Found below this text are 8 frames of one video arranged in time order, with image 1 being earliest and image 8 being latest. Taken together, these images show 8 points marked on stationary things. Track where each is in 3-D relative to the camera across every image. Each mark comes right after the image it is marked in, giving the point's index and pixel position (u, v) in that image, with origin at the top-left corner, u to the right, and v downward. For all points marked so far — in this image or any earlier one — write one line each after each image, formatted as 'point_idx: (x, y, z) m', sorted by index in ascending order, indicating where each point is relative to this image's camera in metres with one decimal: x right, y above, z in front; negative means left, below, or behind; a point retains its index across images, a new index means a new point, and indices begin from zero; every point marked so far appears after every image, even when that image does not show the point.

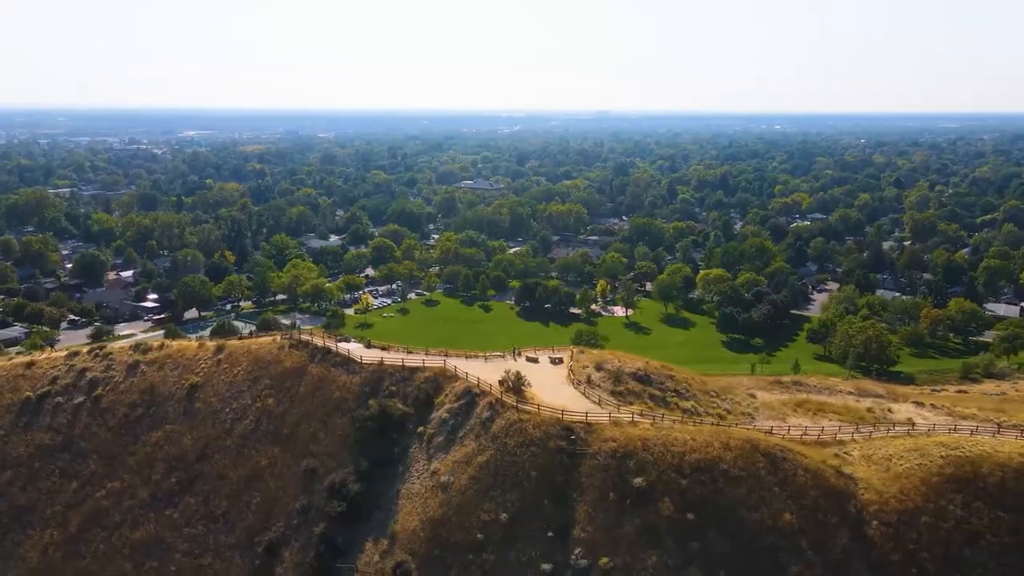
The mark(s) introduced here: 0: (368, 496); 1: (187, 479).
0: (-3.3, -4.8, +17.1) m
1: (-8.5, -4.9, +19.1) m
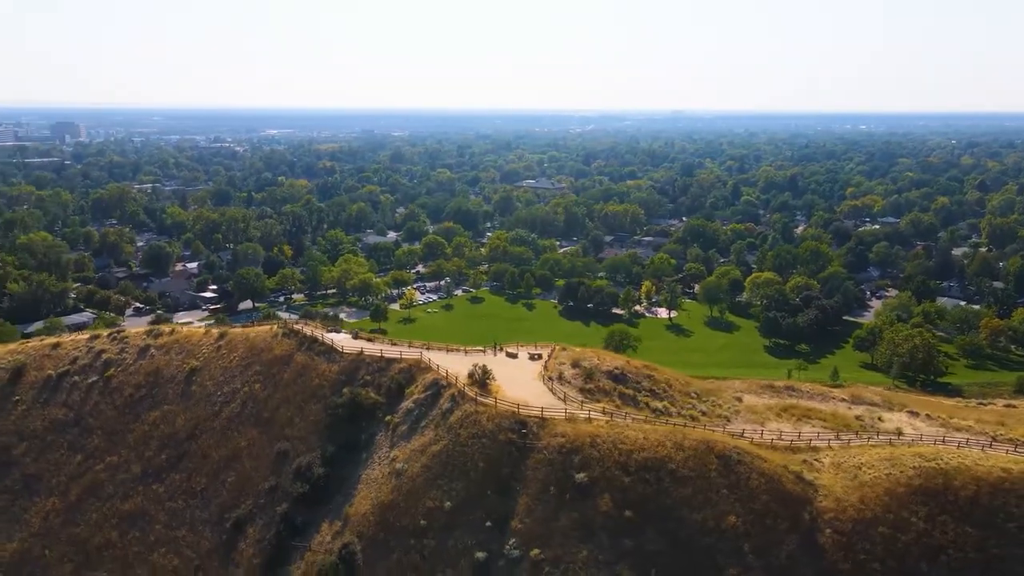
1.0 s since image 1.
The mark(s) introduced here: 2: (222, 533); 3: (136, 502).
0: (-4.4, -4.6, +17.8) m
1: (-9.3, -4.6, +20.2) m
2: (-7.0, -5.9, +17.7) m
3: (-9.9, -5.7, +19.4) m
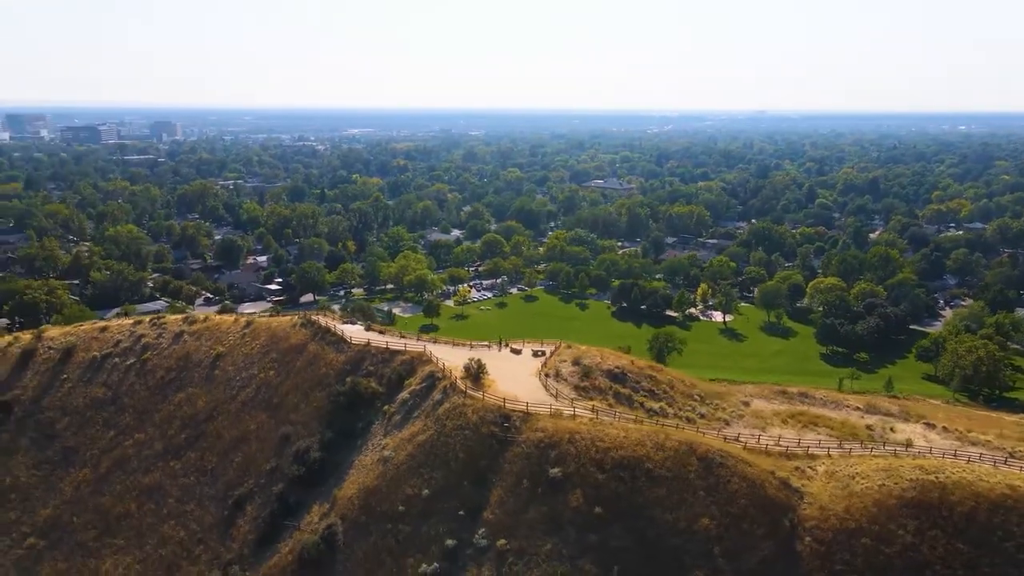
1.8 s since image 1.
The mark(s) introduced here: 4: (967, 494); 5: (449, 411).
0: (-4.7, -4.4, +18.6) m
1: (-9.3, -4.3, +21.5) m
2: (-7.3, -5.6, +18.7) m
3: (-10.1, -5.3, +20.8) m
4: (+10.0, -4.5, +16.2) m
5: (-1.5, -3.0, +17.9) m
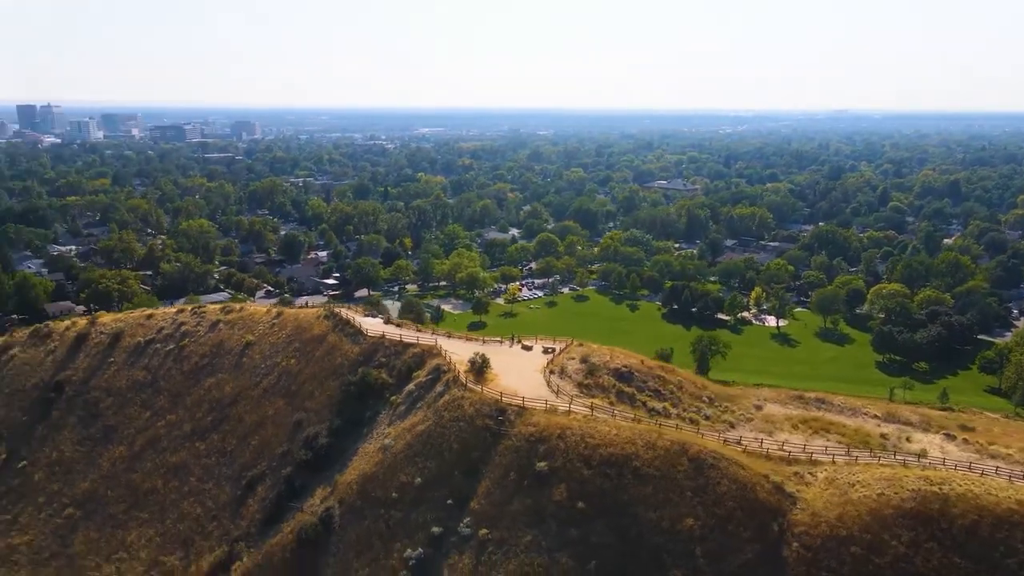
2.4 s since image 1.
0: (-4.7, -4.2, +19.3) m
1: (-9.1, -4.0, +22.6) m
2: (-7.4, -5.4, +19.7) m
3: (-9.9, -5.0, +22.0) m
4: (+9.7, -4.7, +15.7) m
5: (-1.6, -2.9, +18.3) m
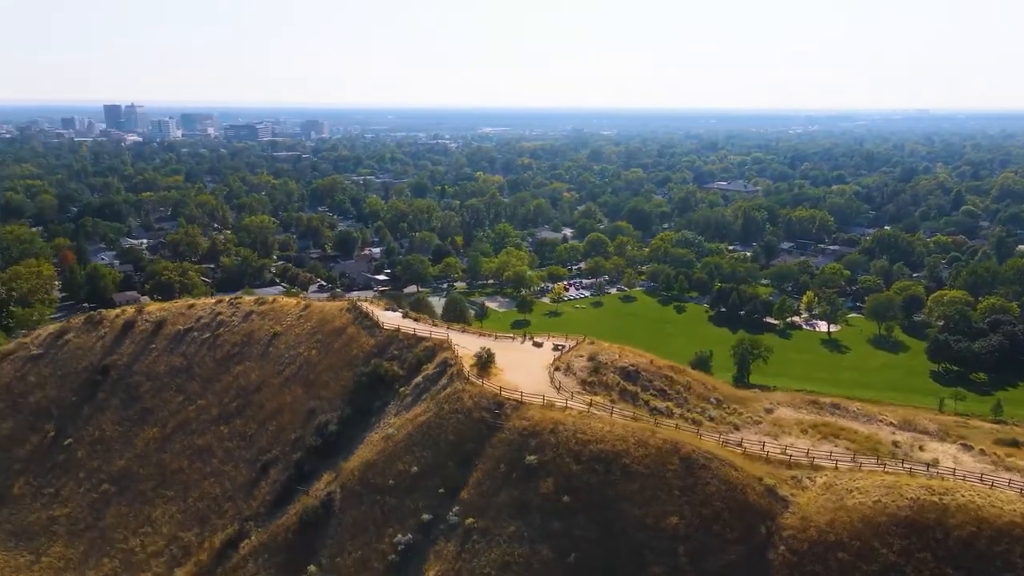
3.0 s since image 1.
0: (-4.6, -4.1, +20.0) m
1: (-8.7, -3.8, +23.7) m
2: (-7.3, -5.1, +20.6) m
3: (-9.6, -4.7, +23.1) m
4: (+9.4, -4.8, +15.2) m
5: (-1.6, -2.7, +18.8) m
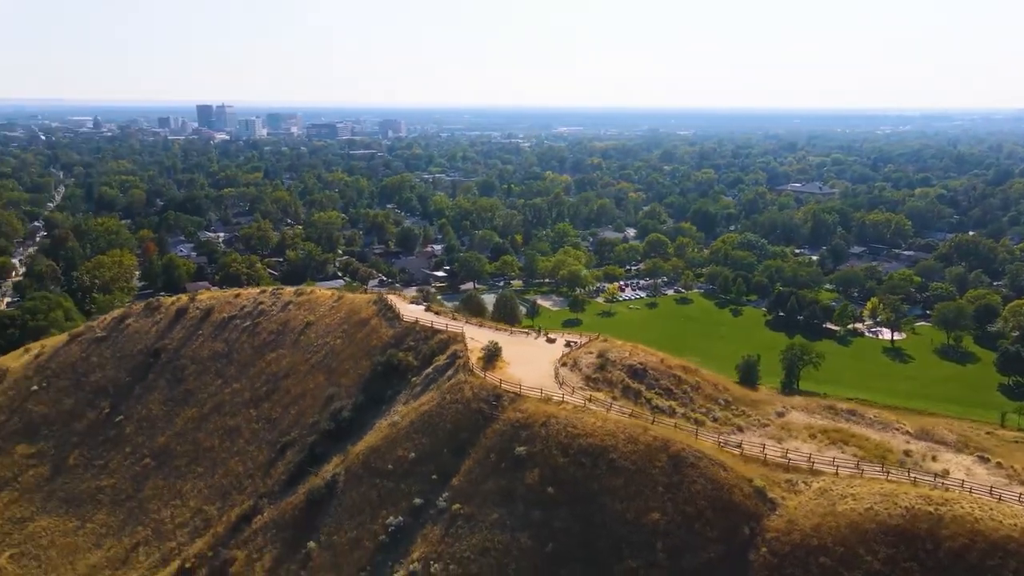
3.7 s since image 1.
0: (-4.5, -3.8, +20.9) m
1: (-8.2, -3.4, +25.0) m
2: (-7.1, -4.8, +21.8) m
3: (-9.2, -4.4, +24.5) m
4: (+9.0, -4.9, +14.7) m
5: (-1.6, -2.6, +19.4) m
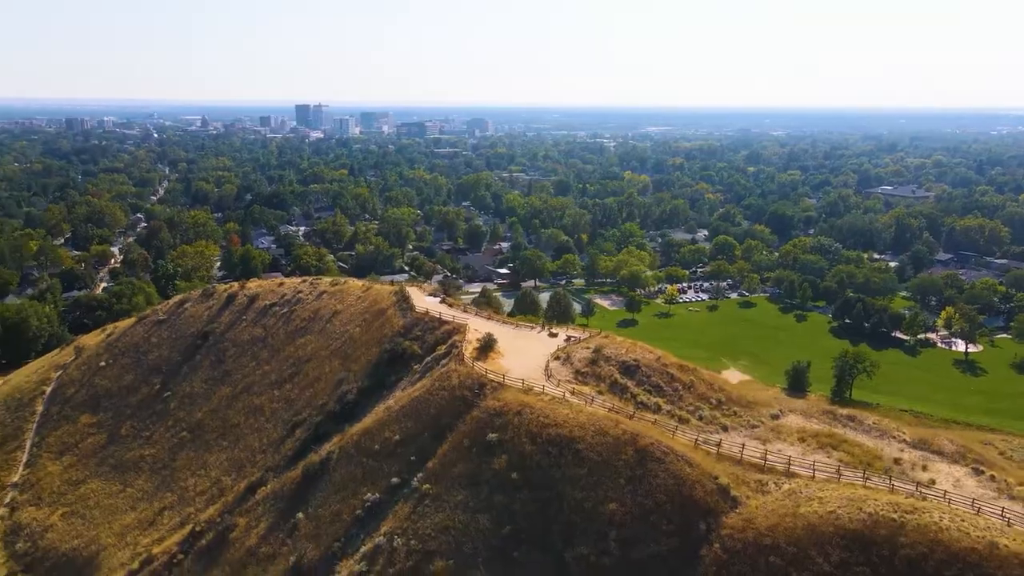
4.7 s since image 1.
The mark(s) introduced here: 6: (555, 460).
0: (-4.7, -3.5, +22.1) m
1: (-7.9, -3.0, +26.5) m
2: (-7.2, -4.5, +23.2) m
3: (-8.9, -4.0, +26.1) m
4: (+8.0, -4.9, +14.4) m
5: (-1.9, -2.4, +20.2) m
6: (+1.0, -3.9, +16.8) m
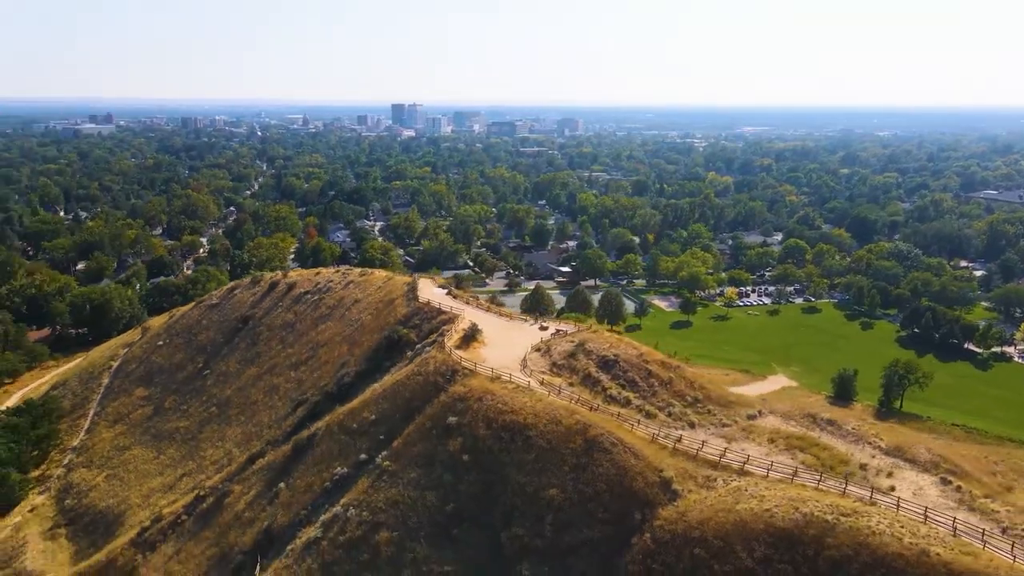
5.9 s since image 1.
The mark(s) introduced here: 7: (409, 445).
0: (-5.1, -3.2, +23.4) m
1: (-7.7, -2.6, +28.2) m
2: (-7.5, -4.0, +24.8) m
3: (-8.8, -3.5, +27.9) m
4: (+6.5, -4.9, +14.3) m
5: (-2.5, -2.1, +21.2) m
6: (-0.1, -3.7, +17.5) m
7: (-2.5, -3.9, +18.3) m
